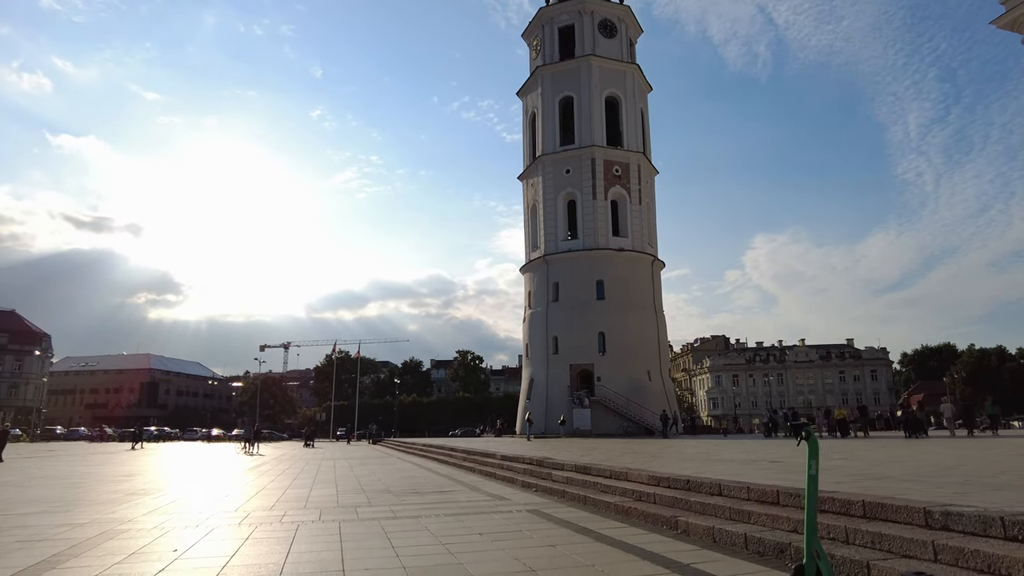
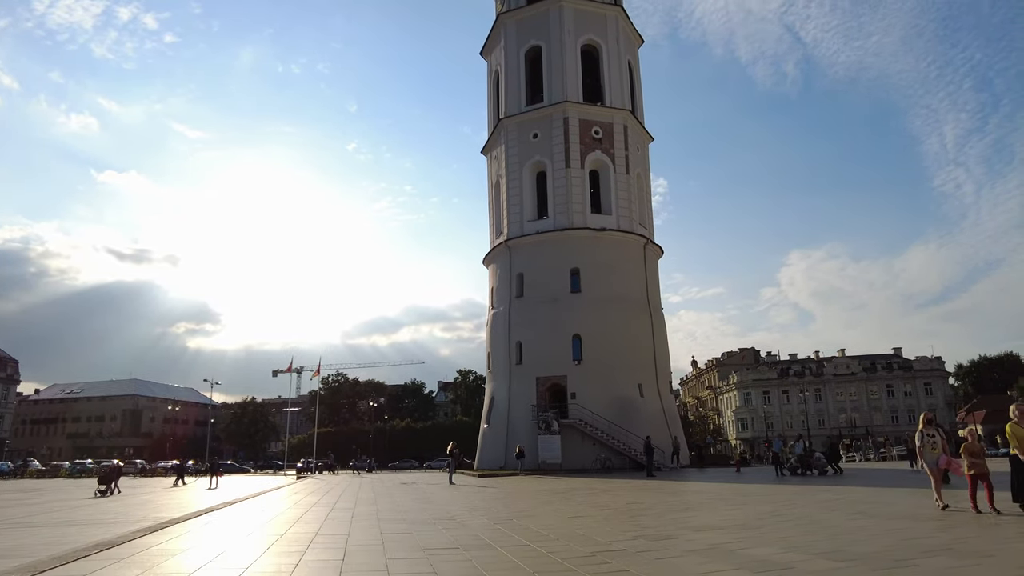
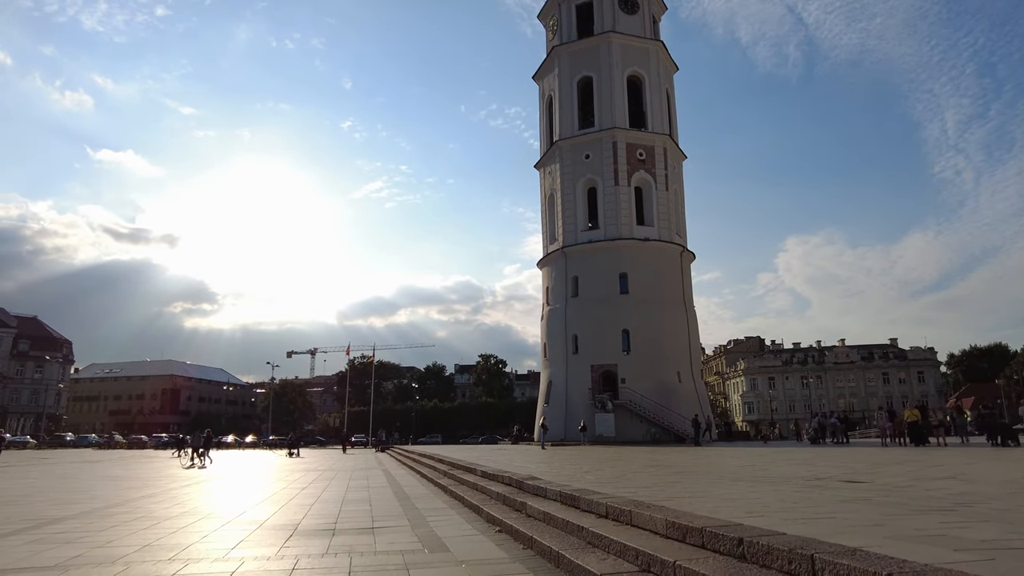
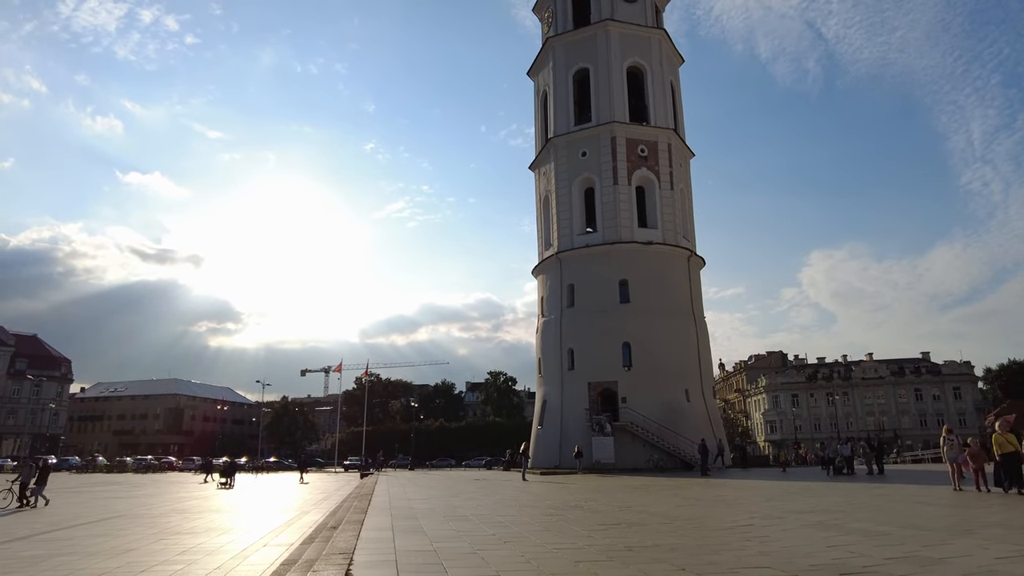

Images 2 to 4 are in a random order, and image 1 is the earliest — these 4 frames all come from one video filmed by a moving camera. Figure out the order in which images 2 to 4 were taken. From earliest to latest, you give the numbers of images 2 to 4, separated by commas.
3, 4, 2
